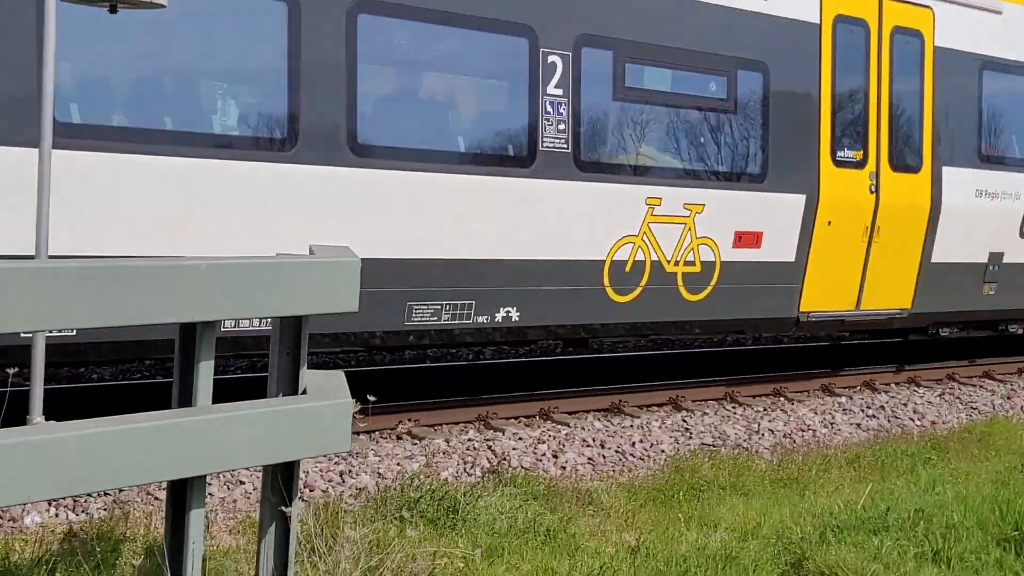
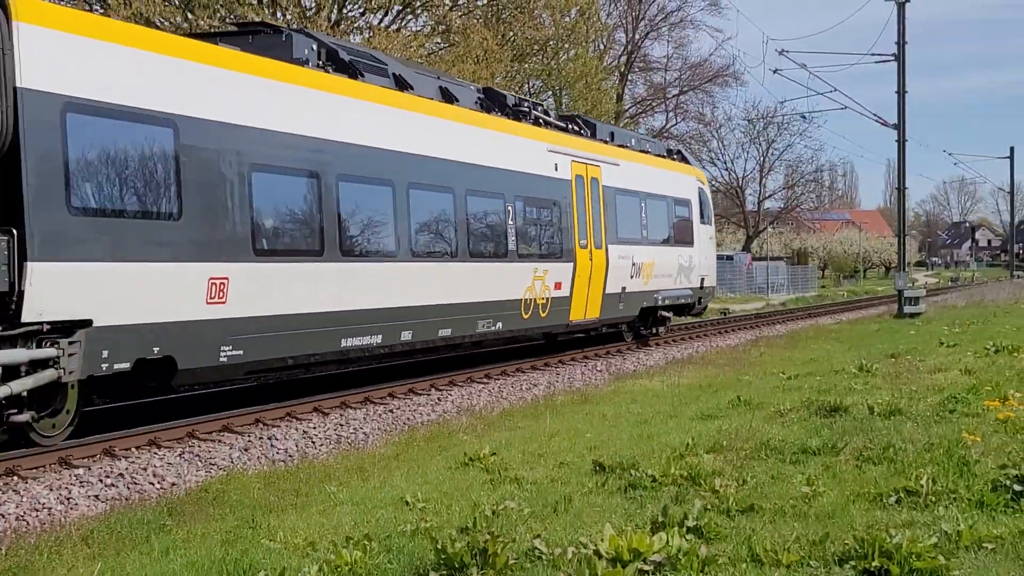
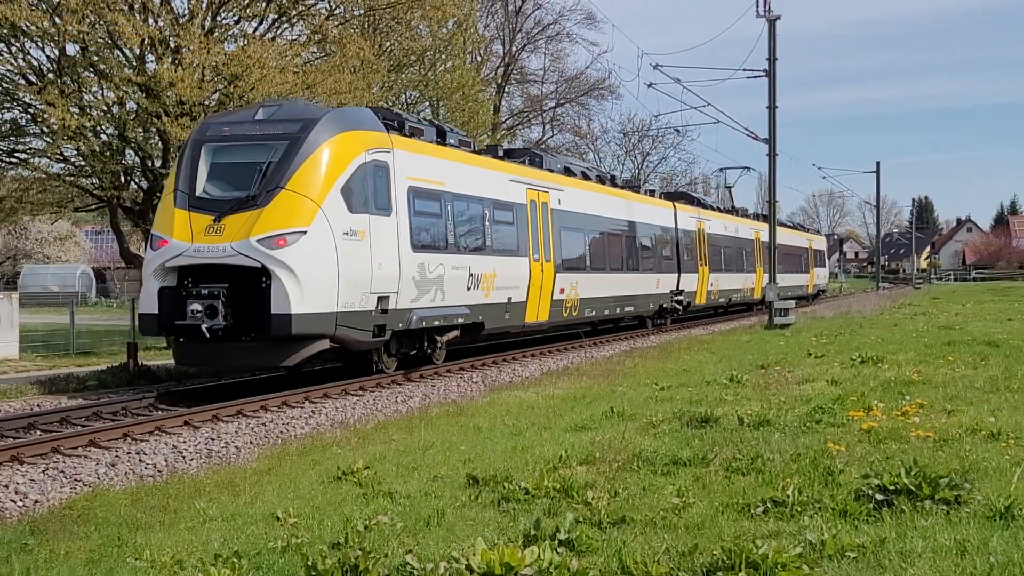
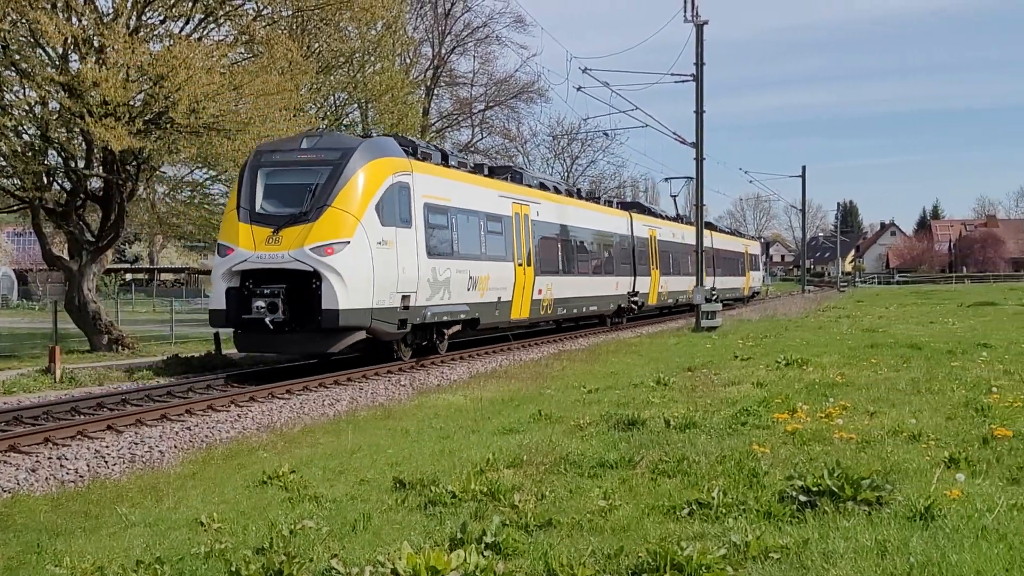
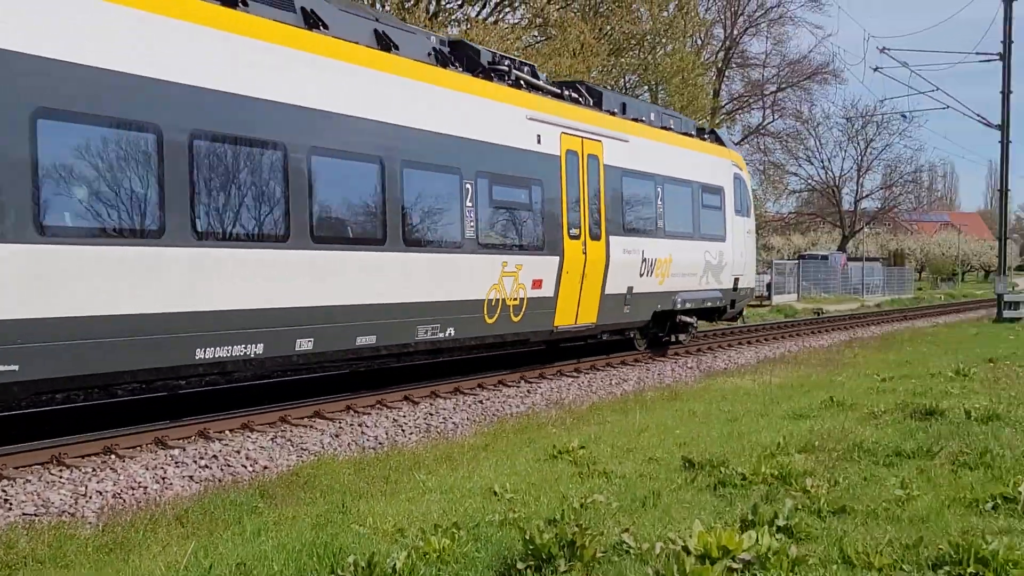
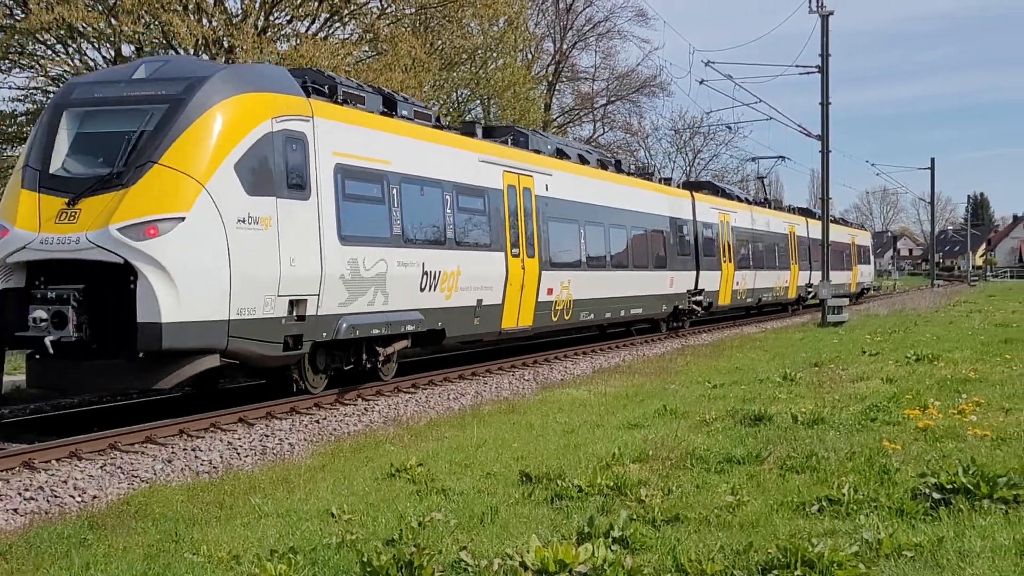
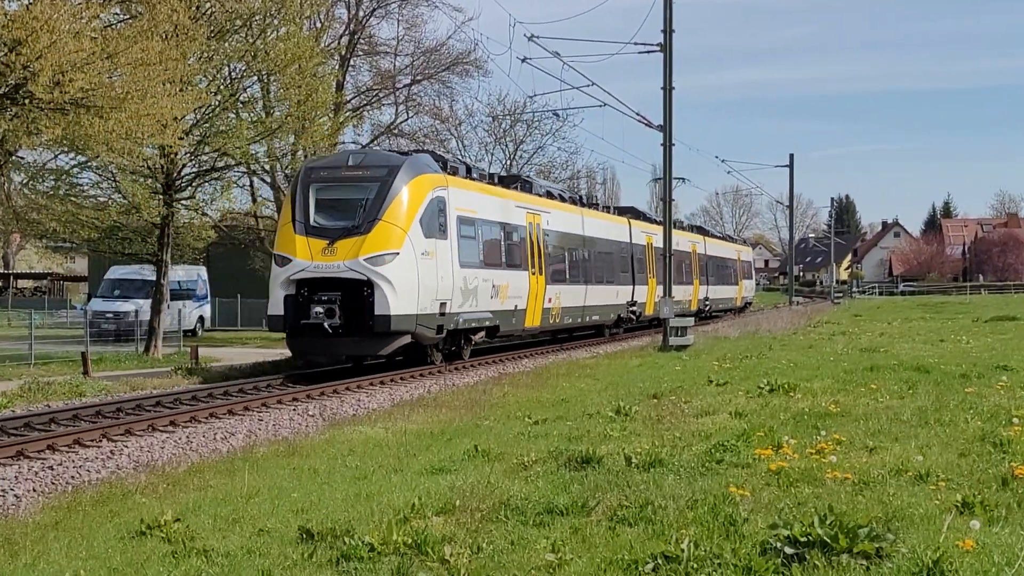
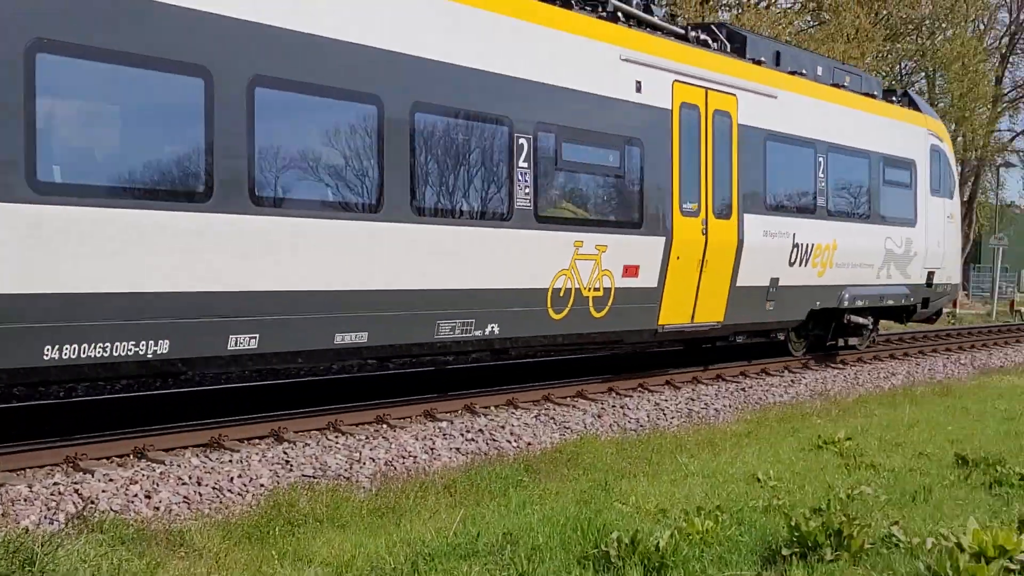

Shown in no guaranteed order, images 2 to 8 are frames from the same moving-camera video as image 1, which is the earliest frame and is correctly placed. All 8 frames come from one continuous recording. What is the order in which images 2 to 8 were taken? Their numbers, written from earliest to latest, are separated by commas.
8, 5, 2, 6, 3, 4, 7
